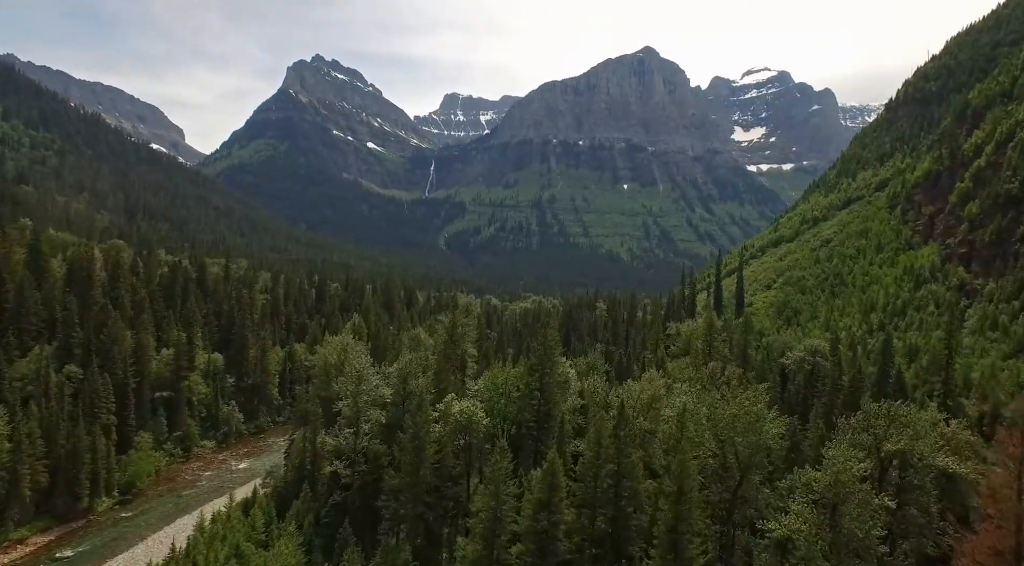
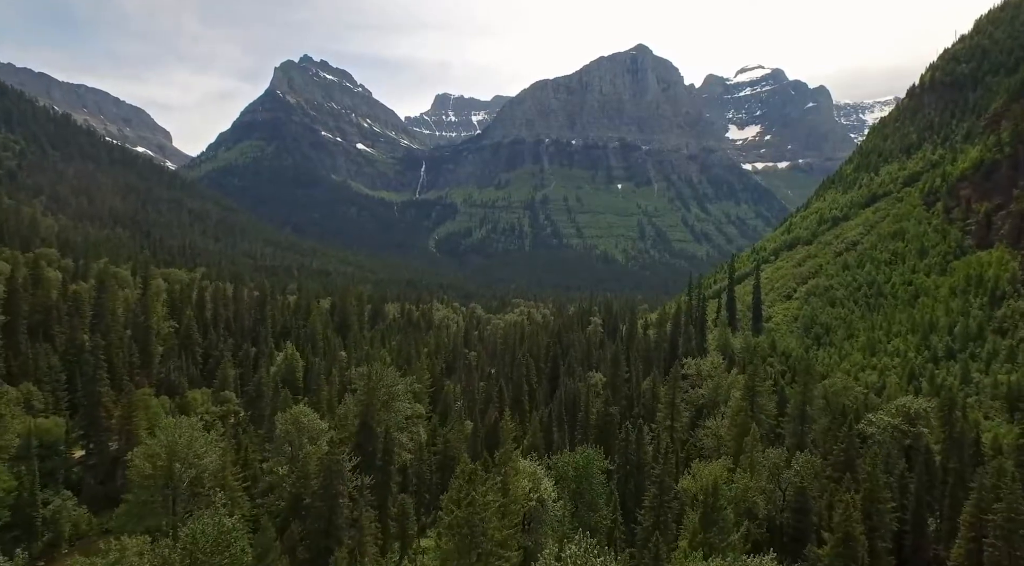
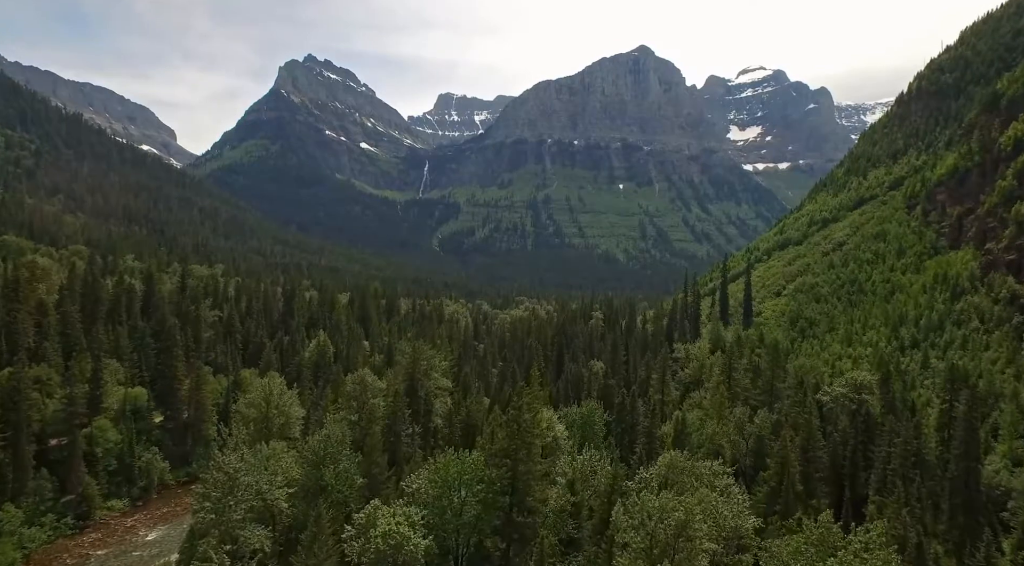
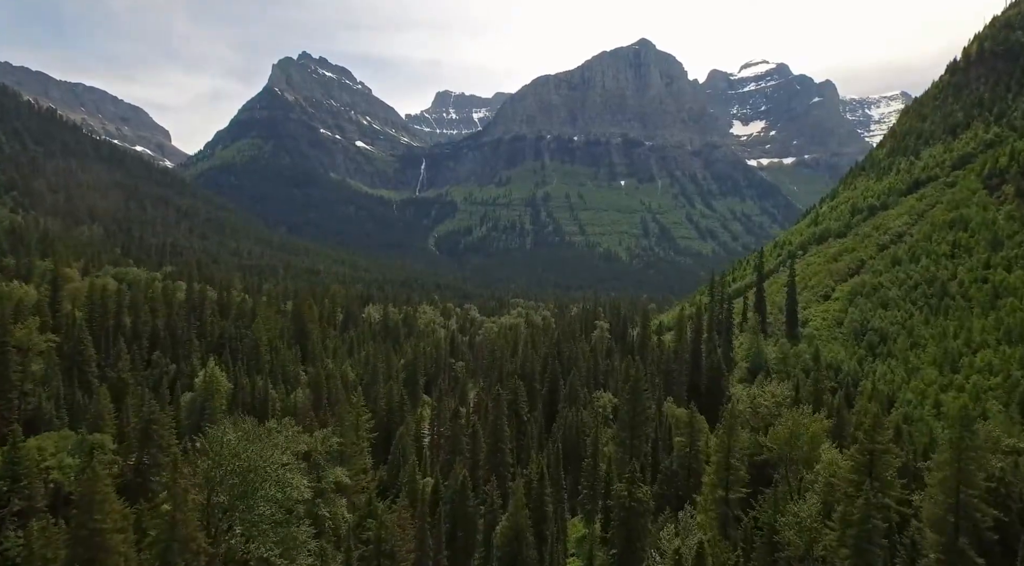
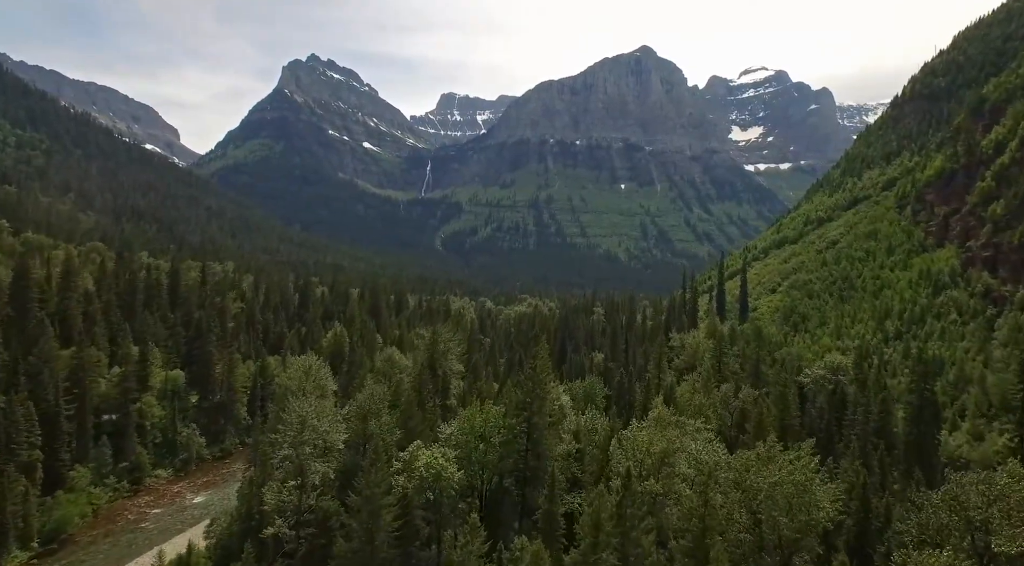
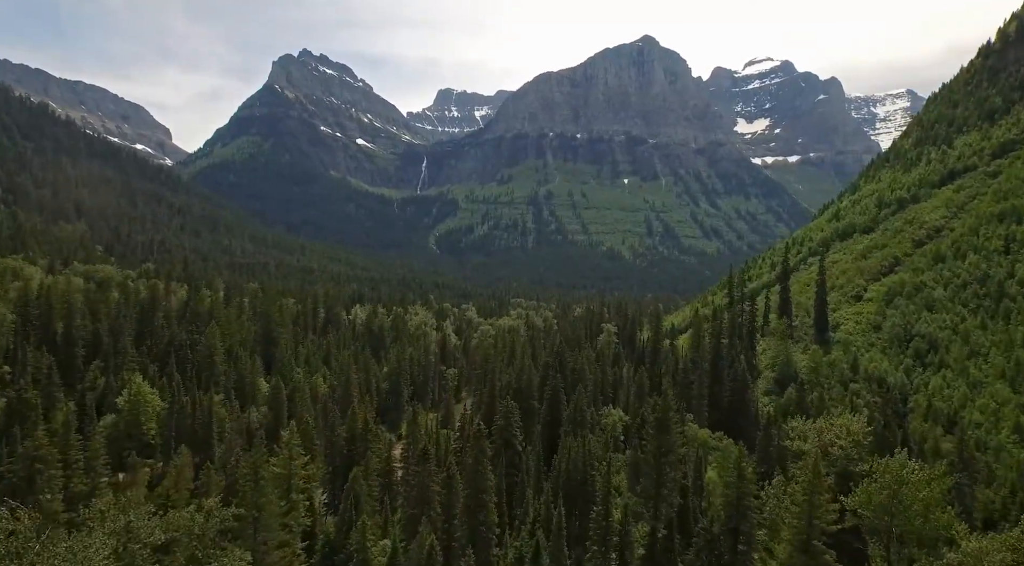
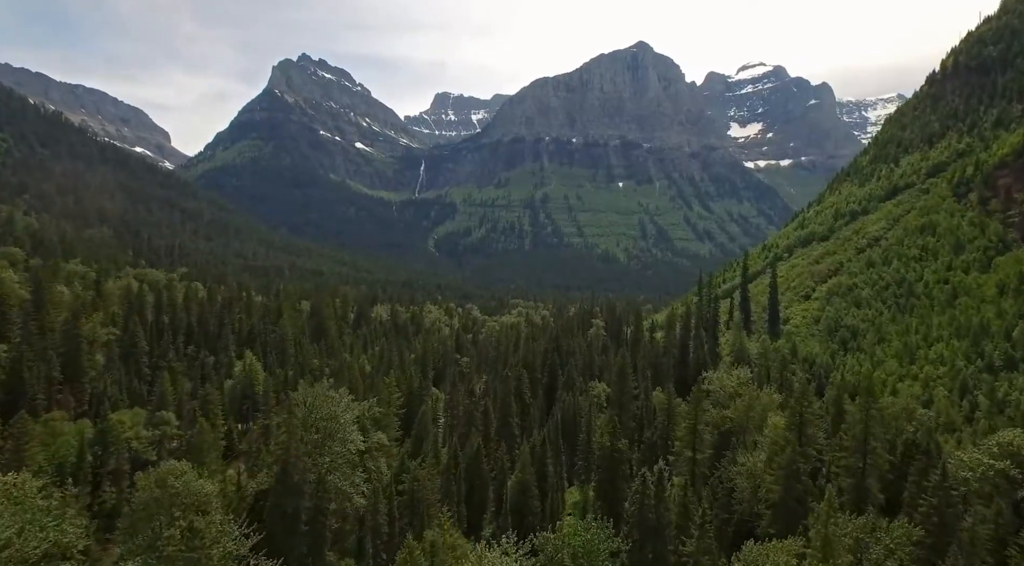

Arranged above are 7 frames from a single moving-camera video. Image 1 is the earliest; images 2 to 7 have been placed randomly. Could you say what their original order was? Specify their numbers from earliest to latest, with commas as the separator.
5, 3, 2, 7, 4, 6
